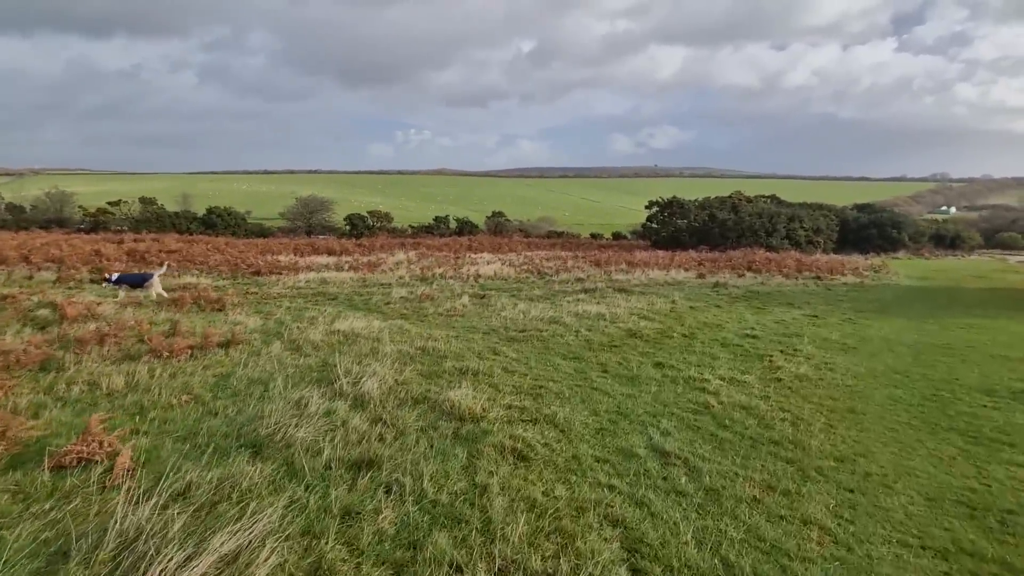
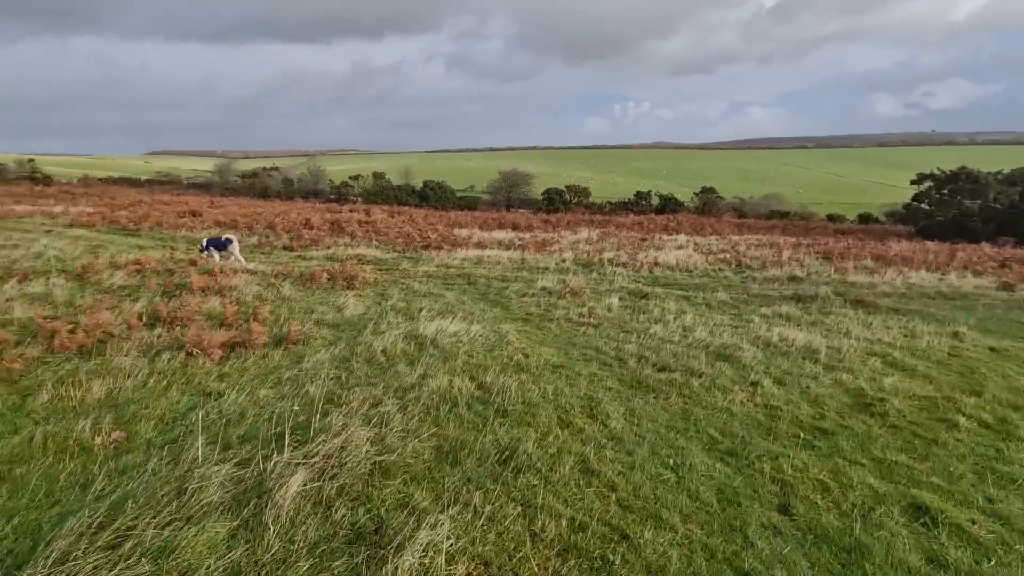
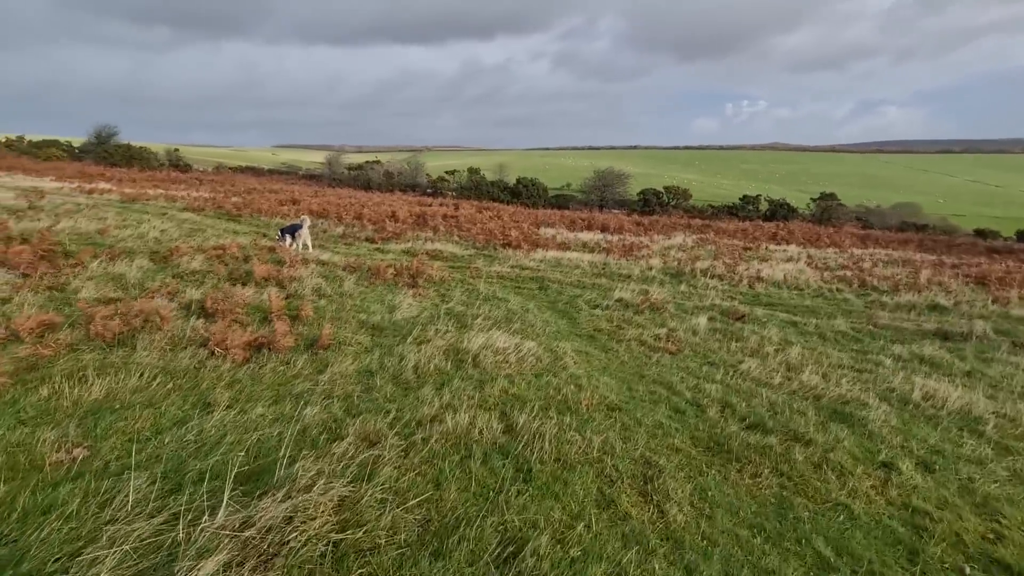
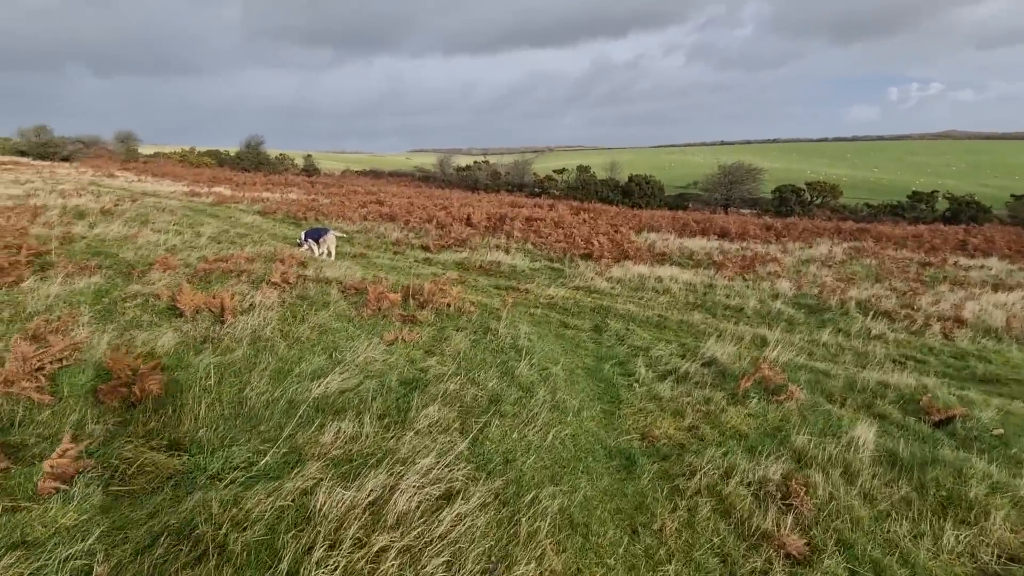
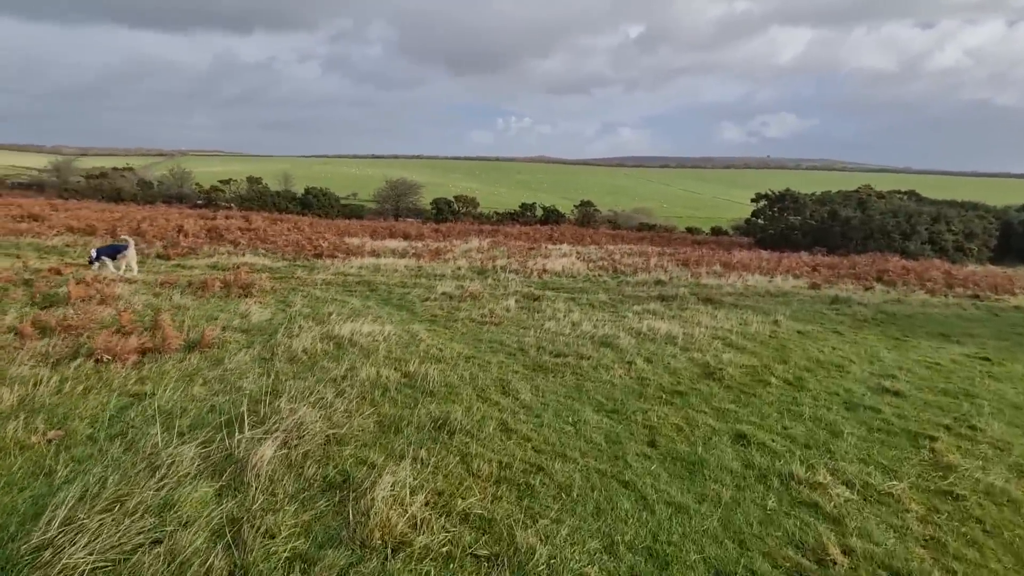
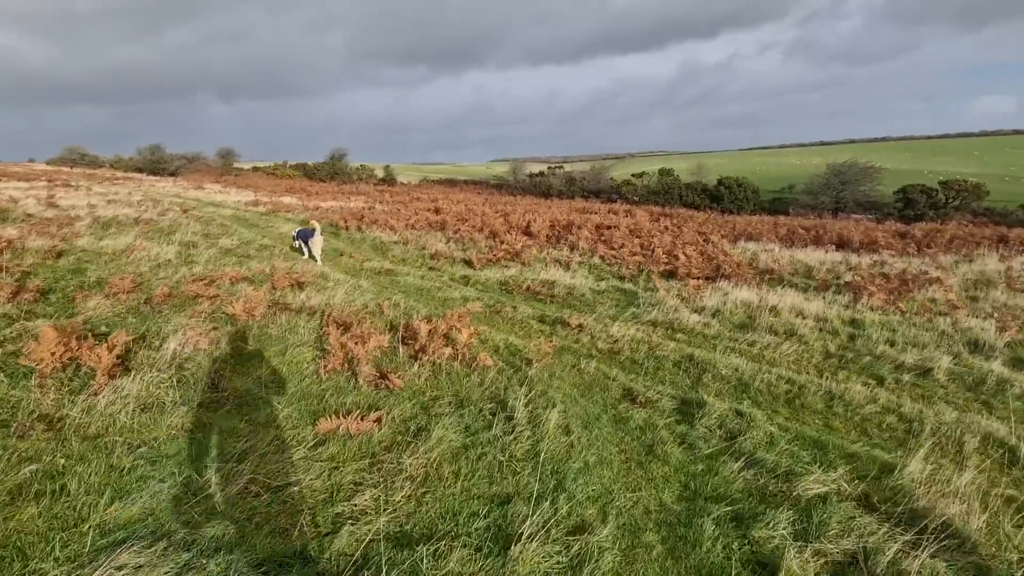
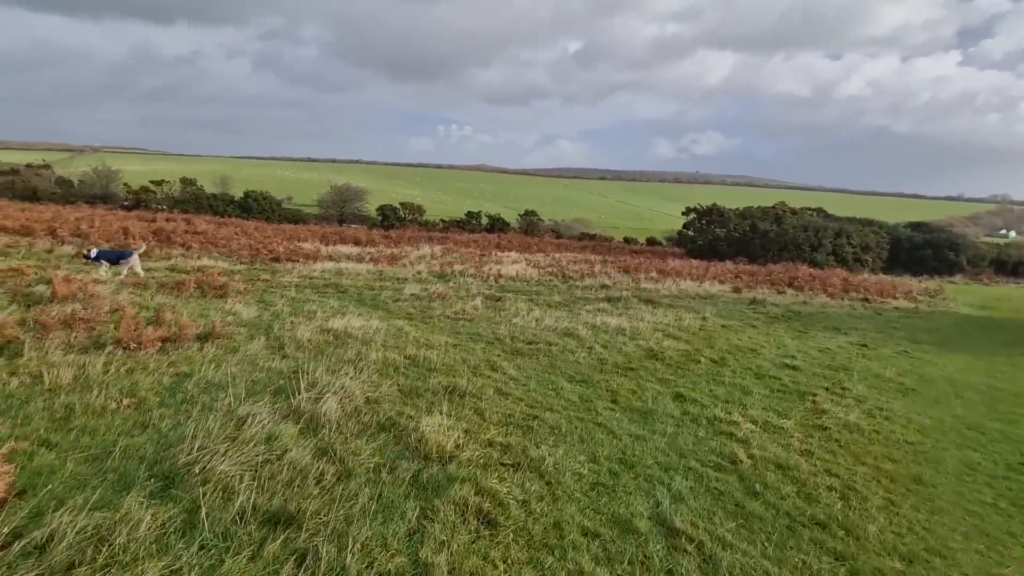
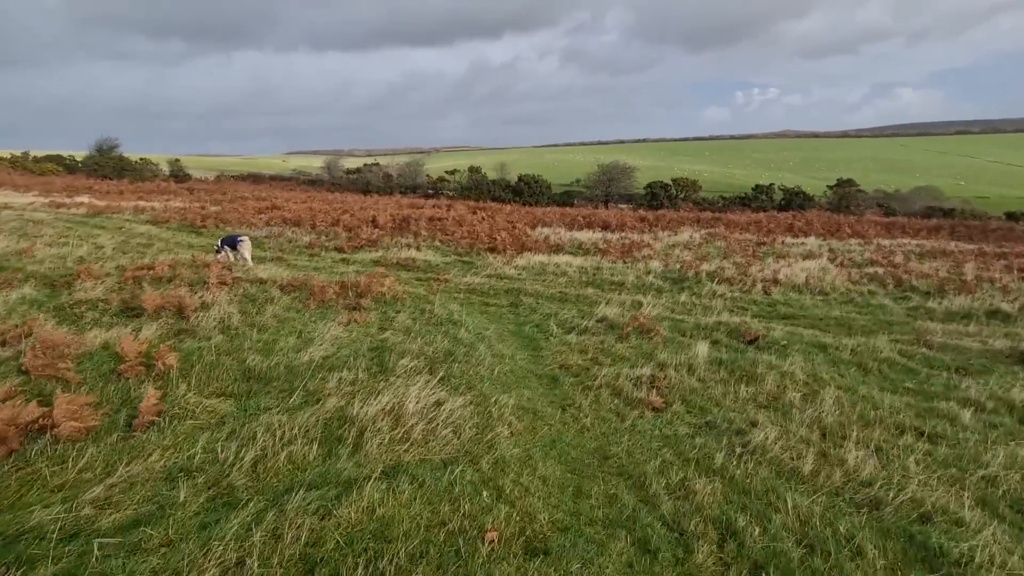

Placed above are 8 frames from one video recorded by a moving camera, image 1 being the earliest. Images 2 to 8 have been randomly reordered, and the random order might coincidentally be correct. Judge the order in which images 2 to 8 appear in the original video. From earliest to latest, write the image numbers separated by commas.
7, 5, 2, 3, 8, 4, 6
